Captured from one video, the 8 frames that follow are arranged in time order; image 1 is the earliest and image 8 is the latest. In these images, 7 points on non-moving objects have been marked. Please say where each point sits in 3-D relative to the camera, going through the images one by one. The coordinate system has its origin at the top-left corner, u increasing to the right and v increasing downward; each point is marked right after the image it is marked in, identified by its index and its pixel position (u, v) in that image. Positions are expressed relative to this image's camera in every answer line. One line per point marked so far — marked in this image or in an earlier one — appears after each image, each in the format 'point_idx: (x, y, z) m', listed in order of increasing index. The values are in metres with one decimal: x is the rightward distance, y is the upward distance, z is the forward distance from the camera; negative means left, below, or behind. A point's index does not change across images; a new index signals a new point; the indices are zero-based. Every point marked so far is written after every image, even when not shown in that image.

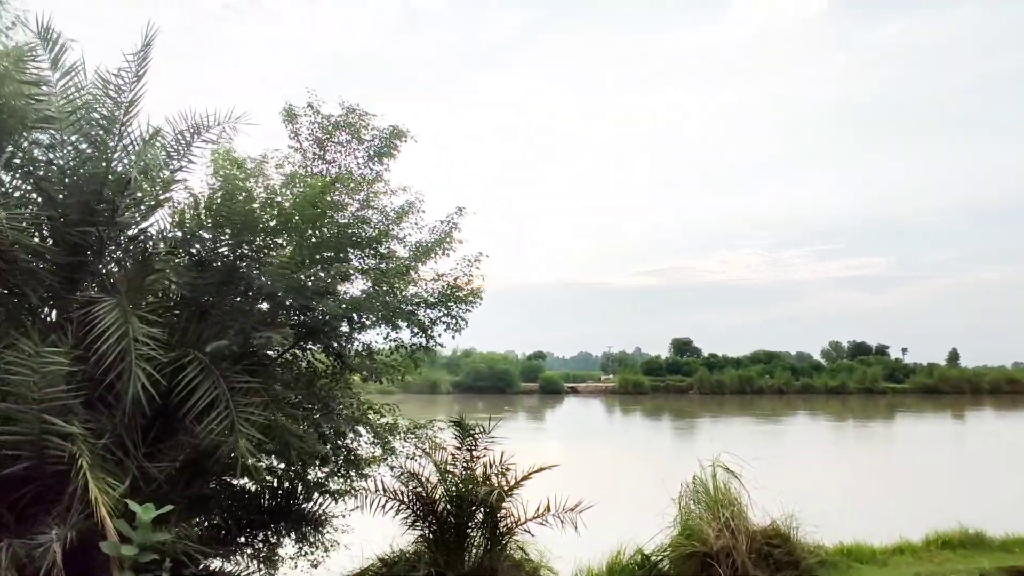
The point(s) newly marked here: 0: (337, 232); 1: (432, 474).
0: (-1.2, +0.4, +4.5) m
1: (-0.7, -1.5, +4.8) m
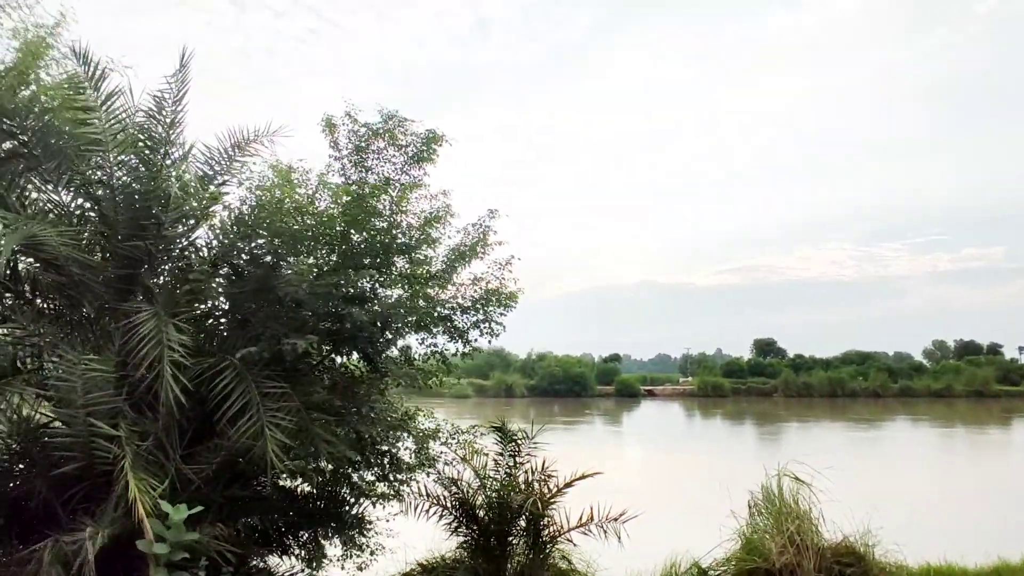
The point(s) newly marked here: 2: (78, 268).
0: (-1.0, +0.4, +4.6) m
1: (-0.3, -1.5, +4.7) m
2: (-2.6, +0.1, +3.5) m
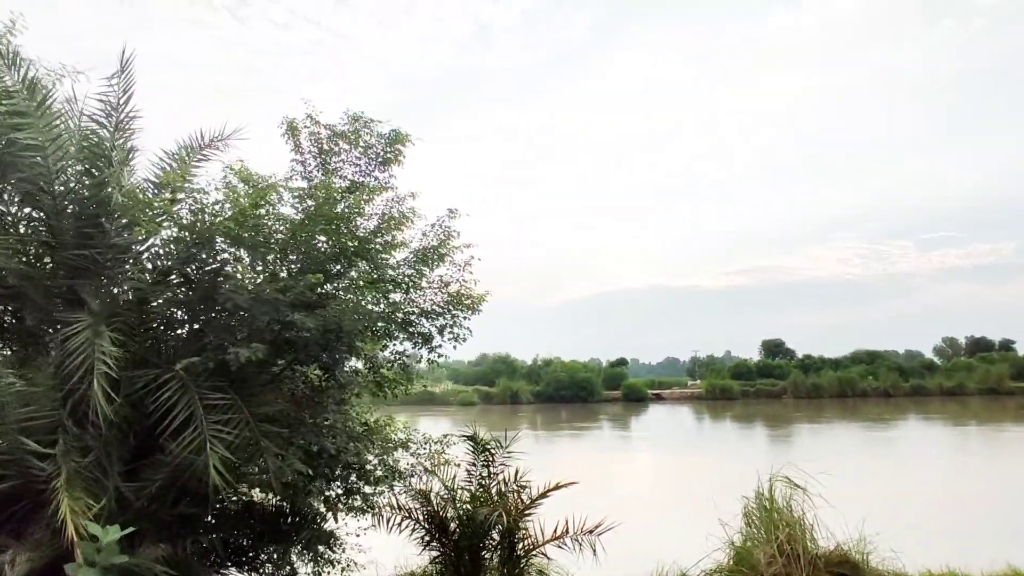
0: (-1.2, +0.3, +4.4) m
1: (-0.5, -1.5, +4.5) m
2: (-2.8, +0.1, +3.4) m
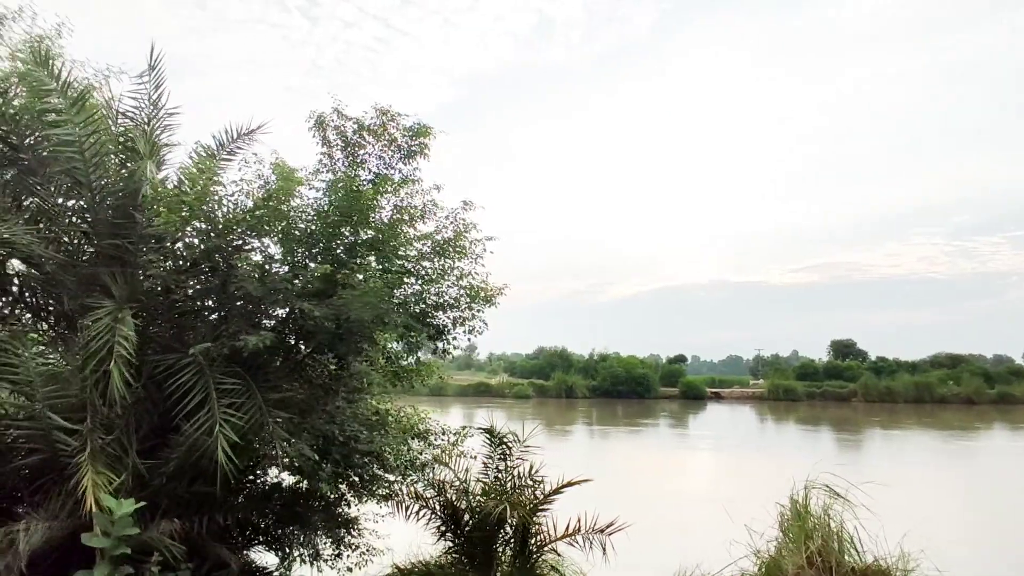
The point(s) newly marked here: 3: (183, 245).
0: (-1.1, +0.4, +4.5) m
1: (-0.4, -1.5, +4.6) m
2: (-2.8, +0.2, +3.6) m
3: (-2.0, +0.3, +3.8) m
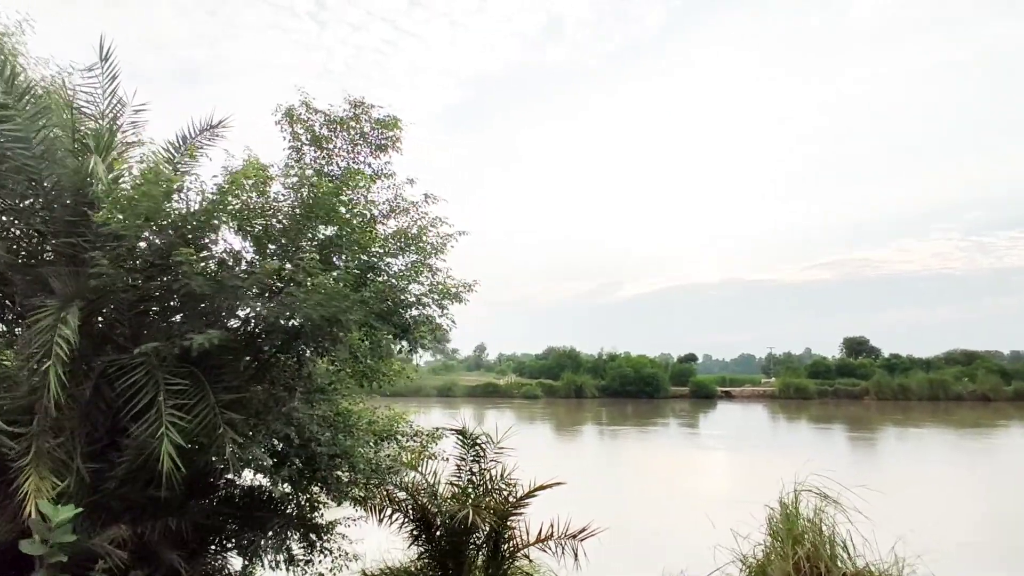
0: (-1.3, +0.4, +4.4) m
1: (-0.6, -1.5, +4.4) m
2: (-3.0, +0.2, +3.5) m
3: (-2.3, +0.3, +3.7) m
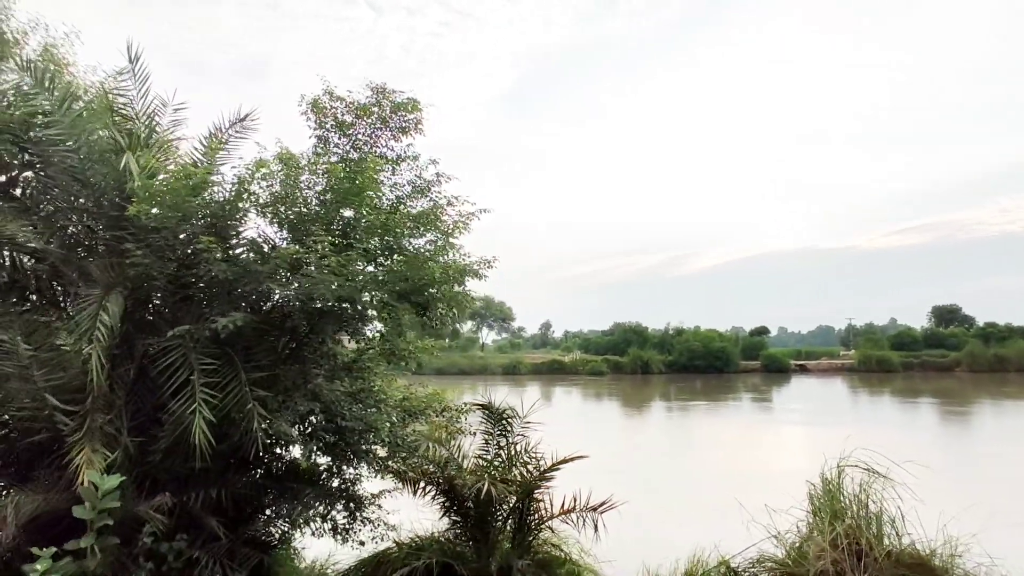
0: (-1.2, +0.5, +4.5) m
1: (-0.4, -1.3, +4.5) m
2: (-3.0, +0.2, +3.9) m
3: (-2.2, +0.3, +3.9) m
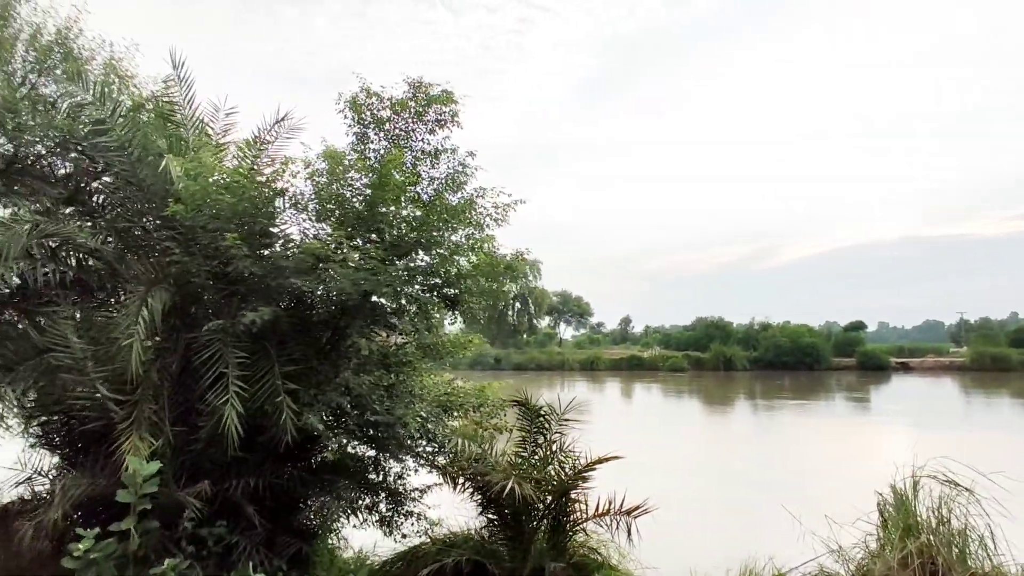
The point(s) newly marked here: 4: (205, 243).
0: (-0.9, +0.6, +4.5) m
1: (-0.1, -1.2, +4.4) m
2: (-2.8, +0.2, +4.1) m
3: (-2.0, +0.4, +4.1) m
4: (-2.1, +0.3, +4.2) m
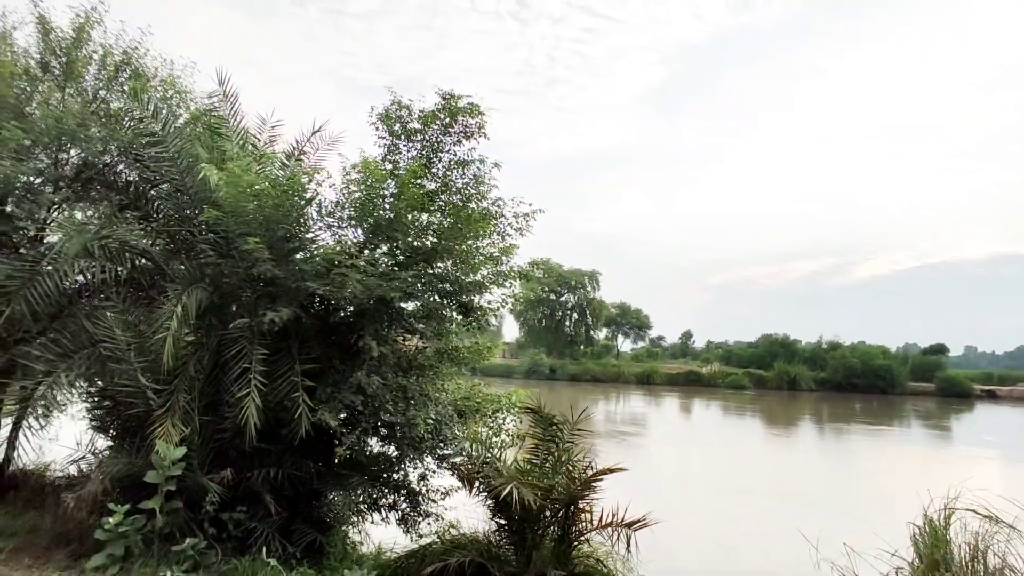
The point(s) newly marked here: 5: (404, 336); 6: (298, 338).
0: (-0.8, +0.5, +4.7) m
1: (0.0, -1.3, +4.5) m
2: (-2.7, +0.2, +4.5) m
3: (-1.9, +0.4, +4.4) m
4: (-2.0, +0.3, +4.5) m
5: (-0.8, -0.4, +4.5) m
6: (-1.5, -0.4, +4.2) m
